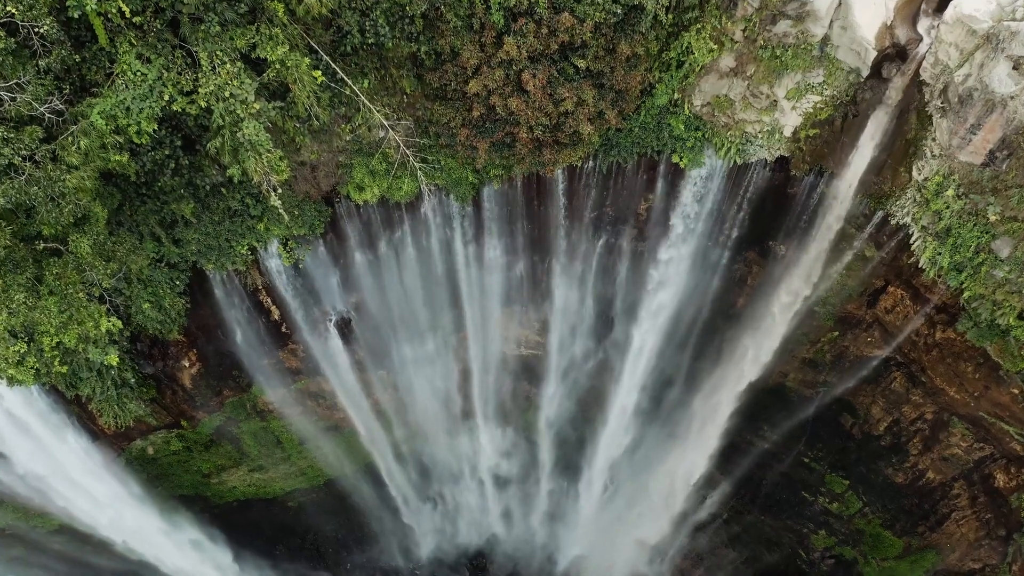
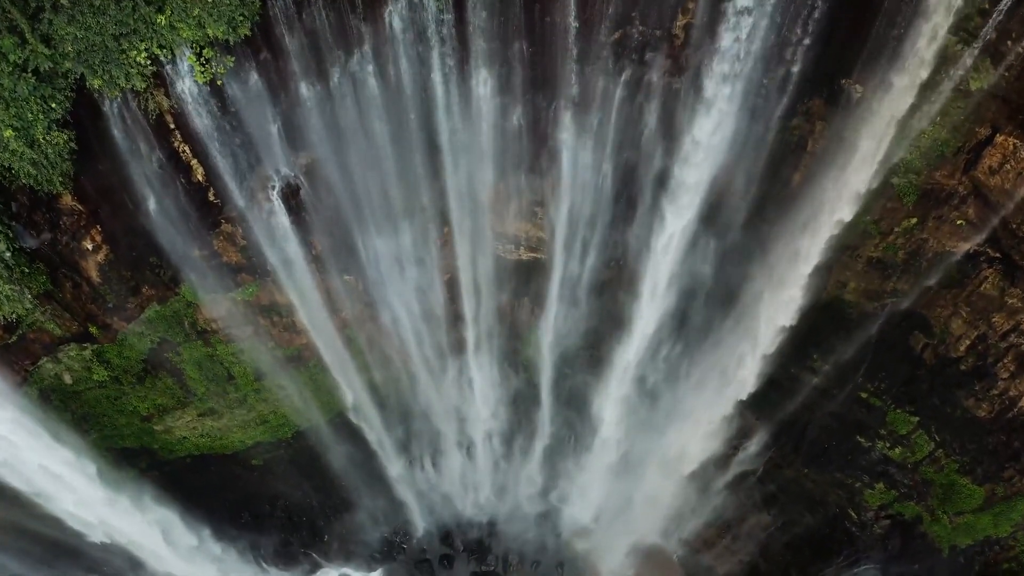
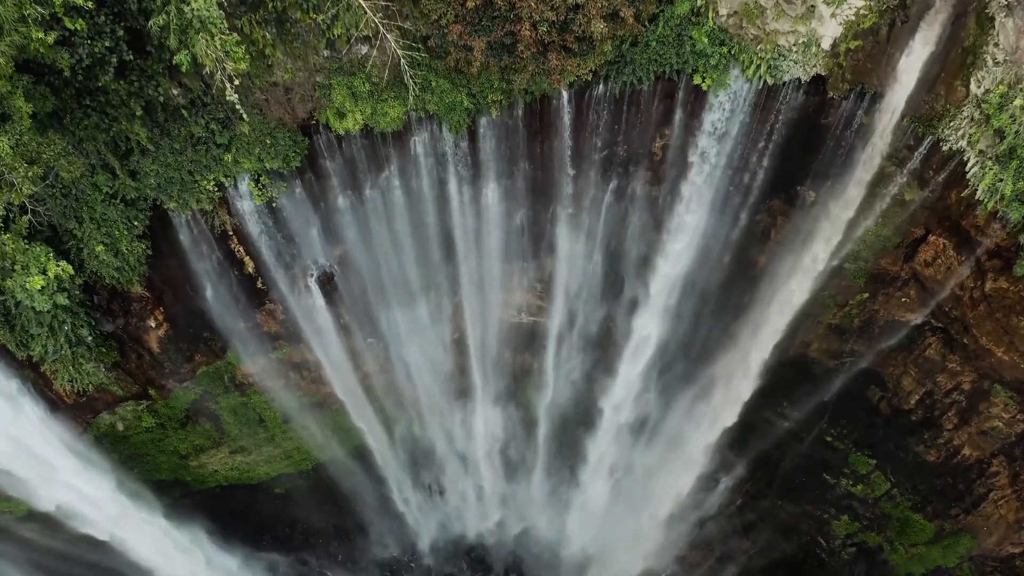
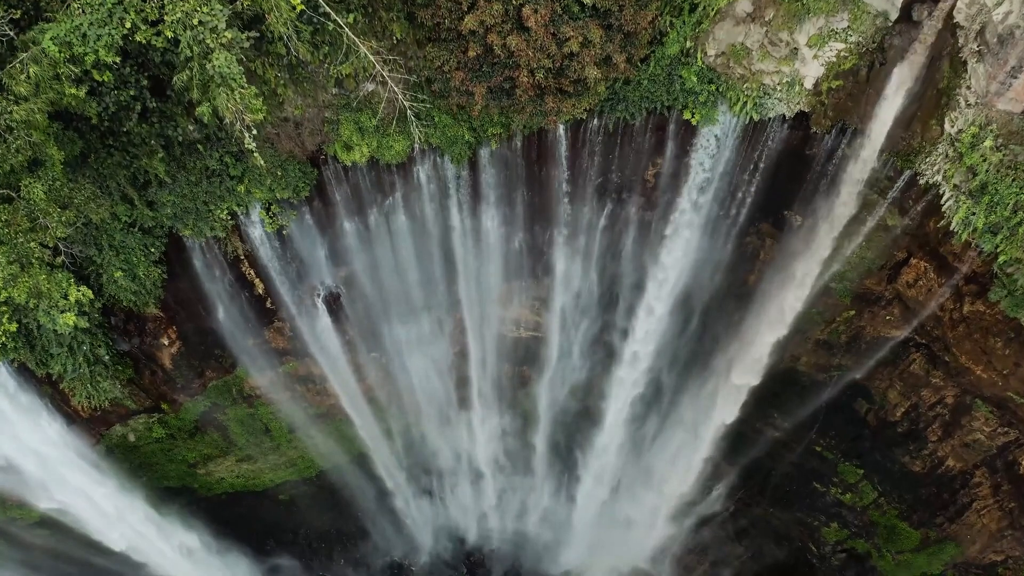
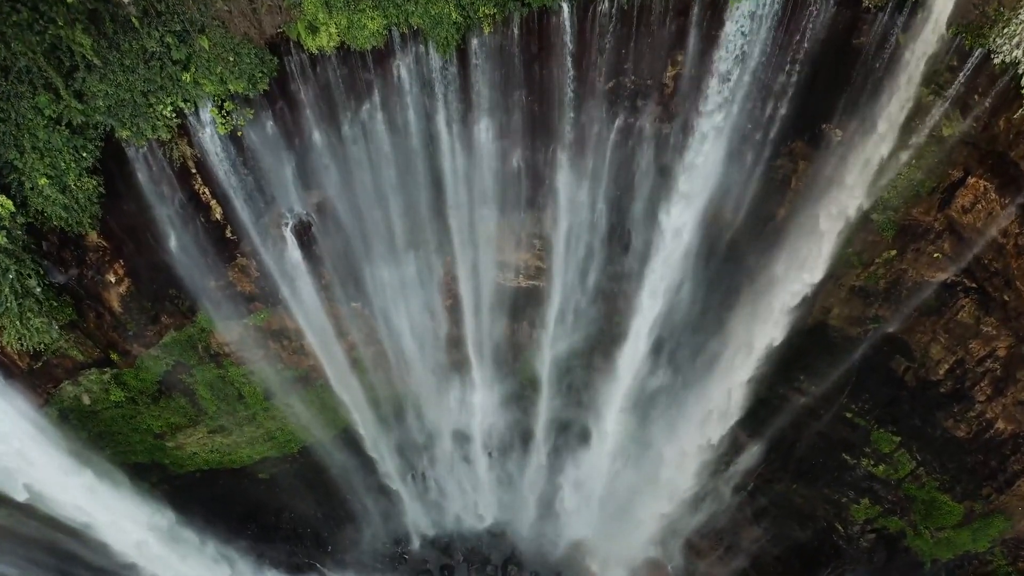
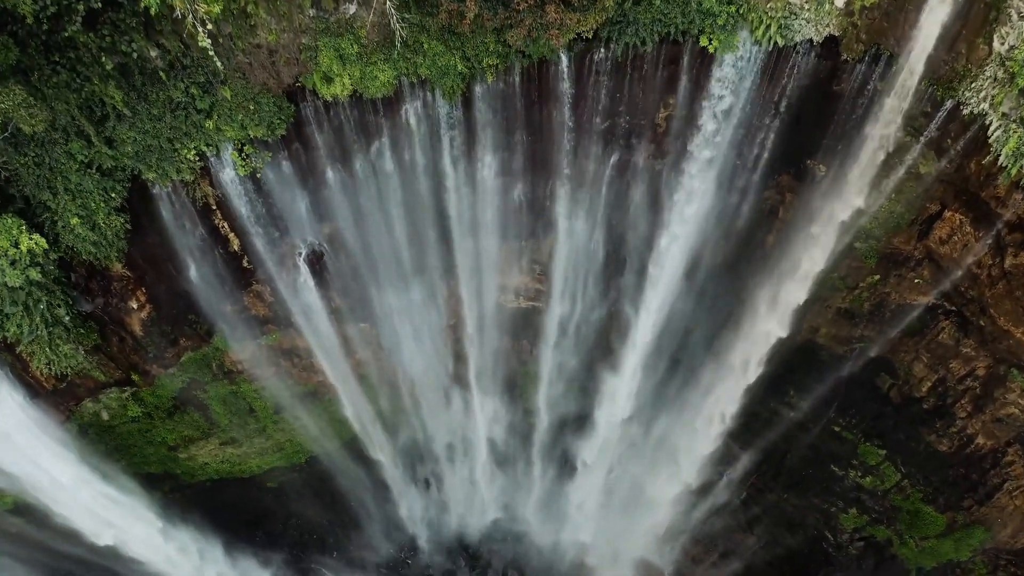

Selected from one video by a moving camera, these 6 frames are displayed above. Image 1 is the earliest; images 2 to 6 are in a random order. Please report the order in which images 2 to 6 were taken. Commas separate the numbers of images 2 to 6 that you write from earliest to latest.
4, 3, 6, 5, 2
